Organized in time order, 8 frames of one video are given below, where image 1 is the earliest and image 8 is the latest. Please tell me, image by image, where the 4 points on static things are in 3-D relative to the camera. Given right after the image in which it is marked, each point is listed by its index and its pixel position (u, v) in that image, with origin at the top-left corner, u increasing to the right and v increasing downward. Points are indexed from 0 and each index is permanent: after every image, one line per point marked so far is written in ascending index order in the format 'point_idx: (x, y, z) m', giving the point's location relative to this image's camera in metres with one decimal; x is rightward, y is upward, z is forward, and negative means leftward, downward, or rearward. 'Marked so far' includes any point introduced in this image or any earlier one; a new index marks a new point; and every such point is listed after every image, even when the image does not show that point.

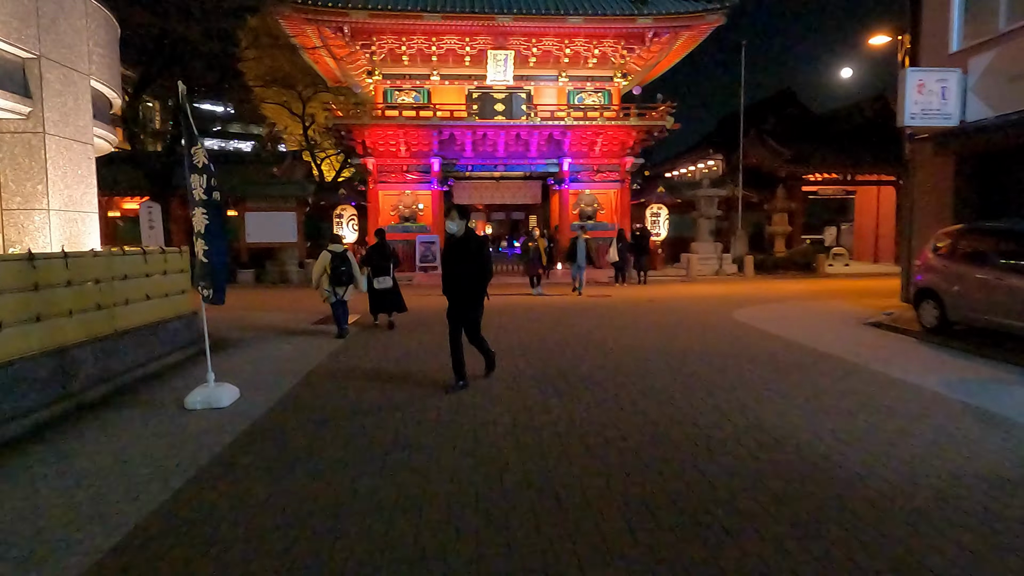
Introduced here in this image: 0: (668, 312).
0: (+3.4, -0.6, +14.3) m
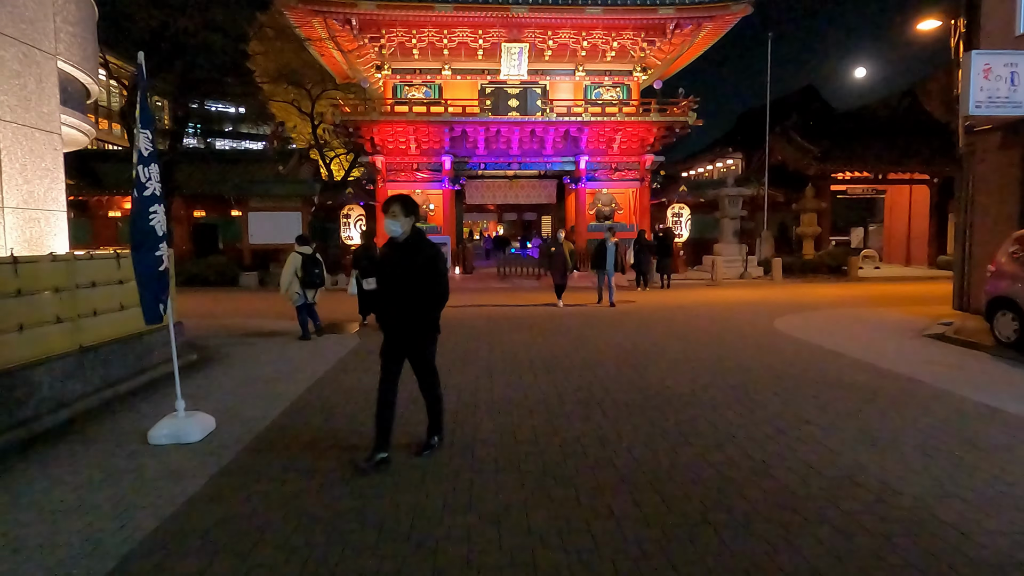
0: (+3.8, -0.7, +13.1) m
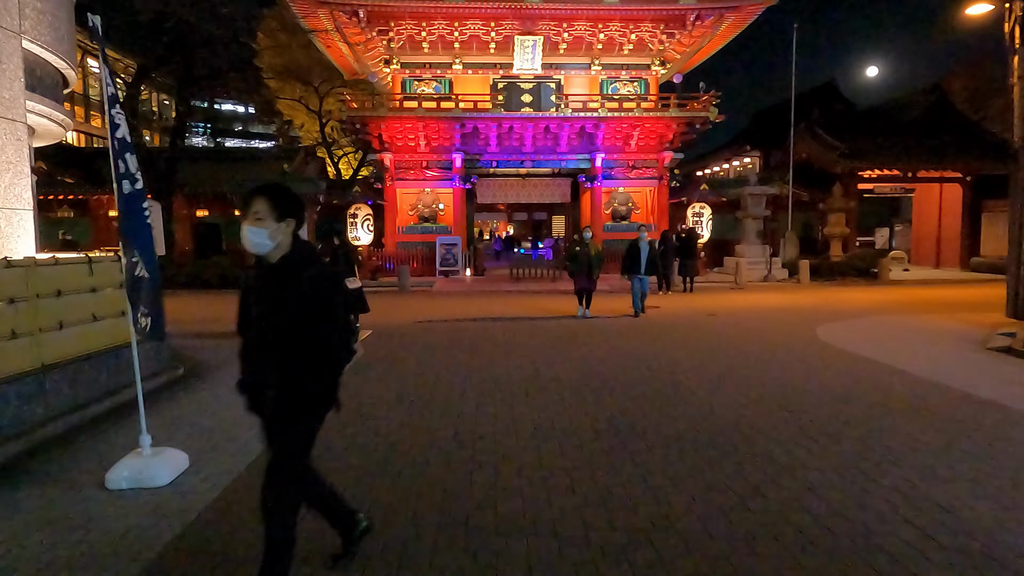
0: (+4.1, -0.8, +12.1) m
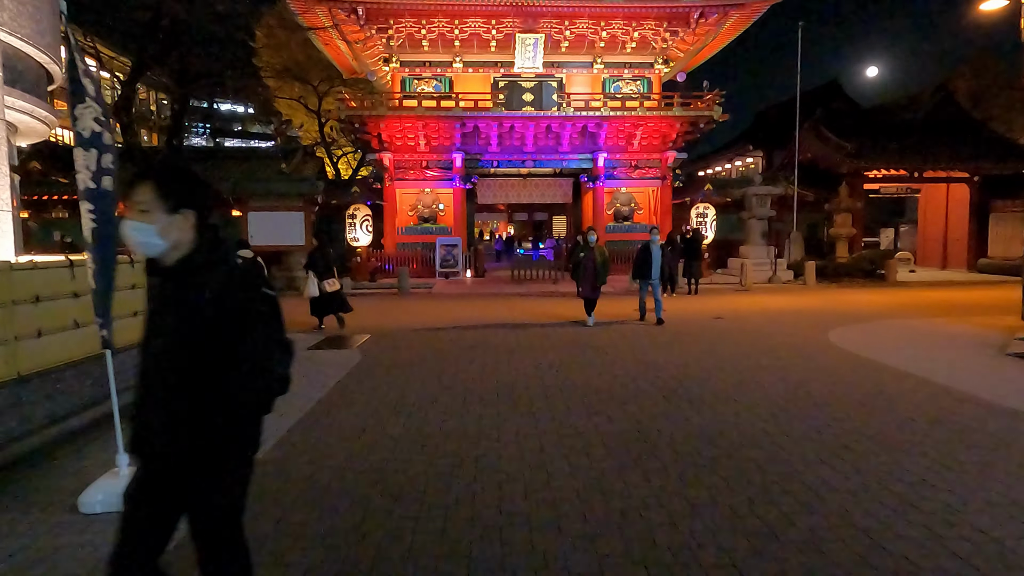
0: (+4.1, -0.9, +11.8) m
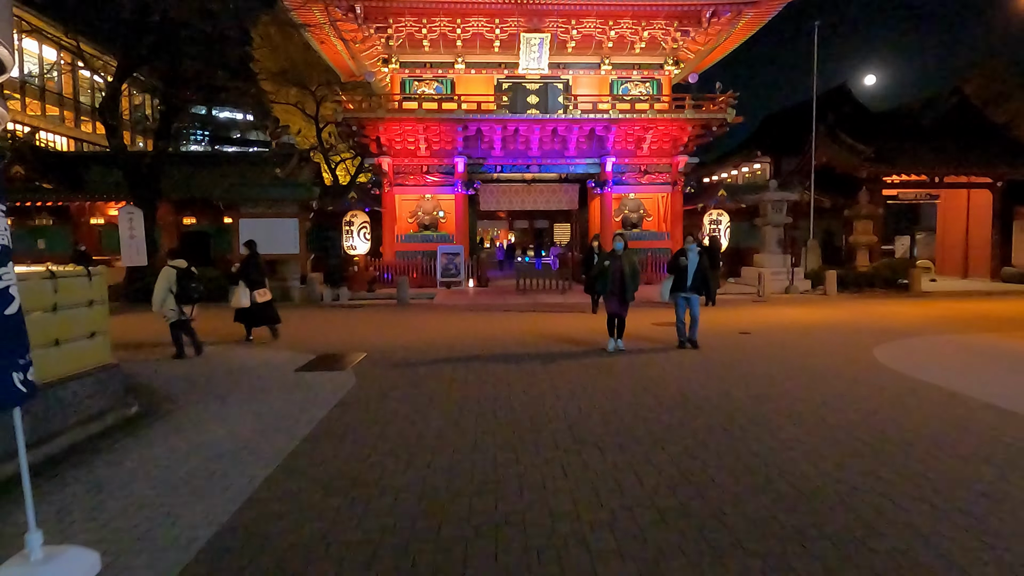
0: (+4.3, -1.1, +10.8) m
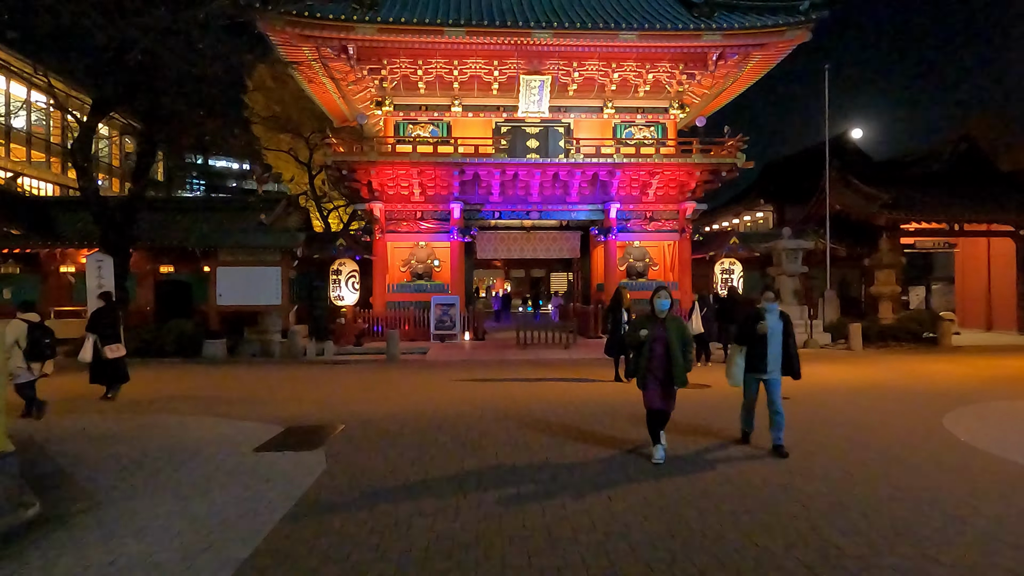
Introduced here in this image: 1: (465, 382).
0: (+4.4, -1.9, +9.2) m
1: (-0.9, -1.8, +12.5) m
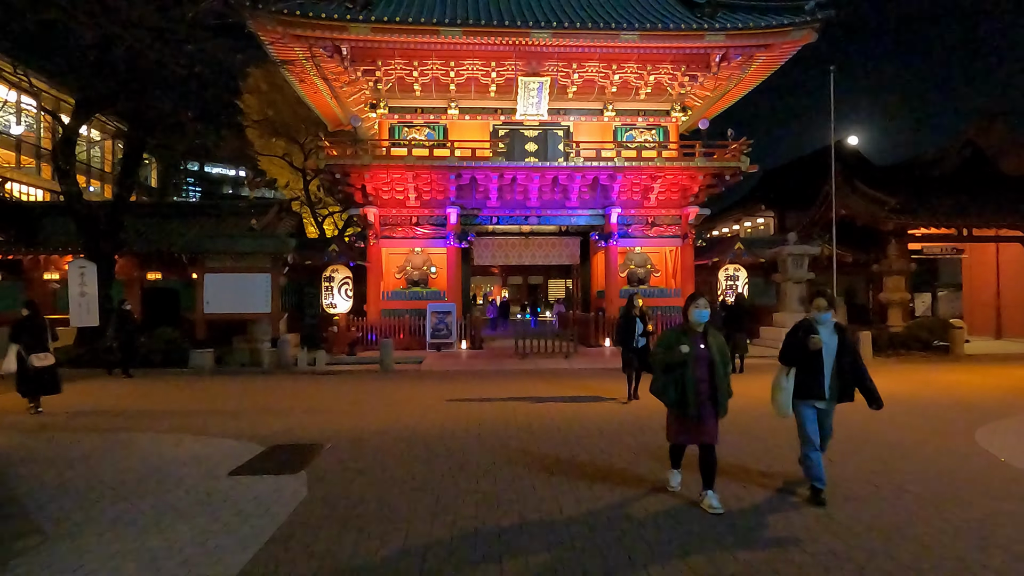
0: (+4.4, -2.0, +8.6) m
1: (-0.9, -1.9, +11.8) m
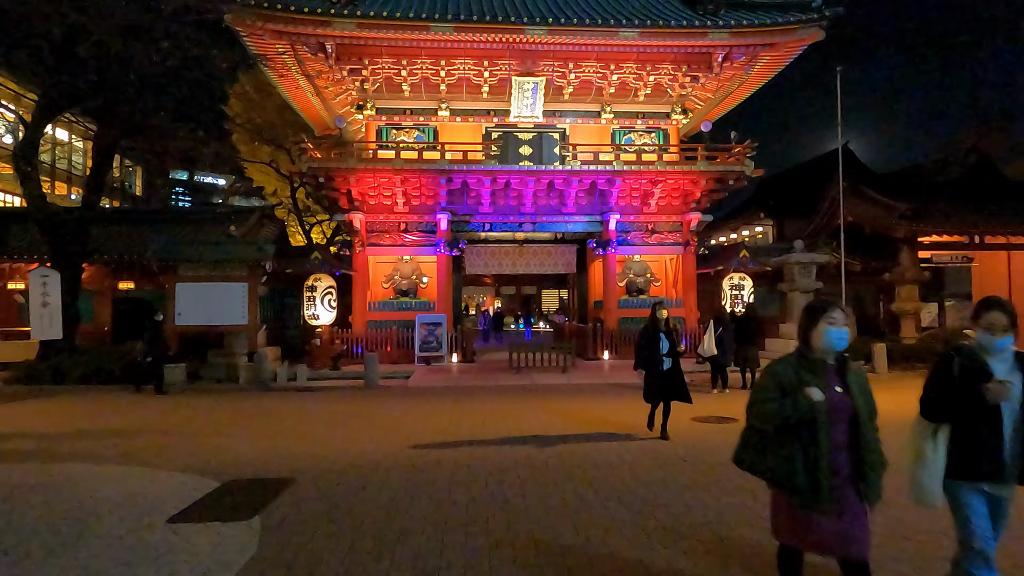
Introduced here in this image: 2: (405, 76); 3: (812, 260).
0: (+4.3, -2.1, +7.6) m
1: (-1.0, -2.1, +10.7) m
2: (-3.2, +6.4, +19.9) m
3: (+8.5, +0.8, +18.5) m
